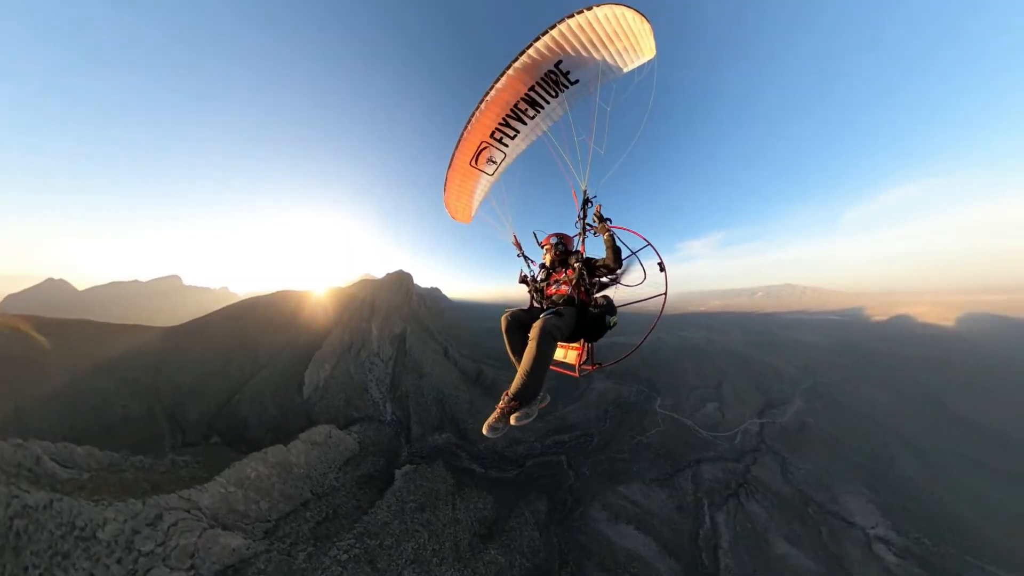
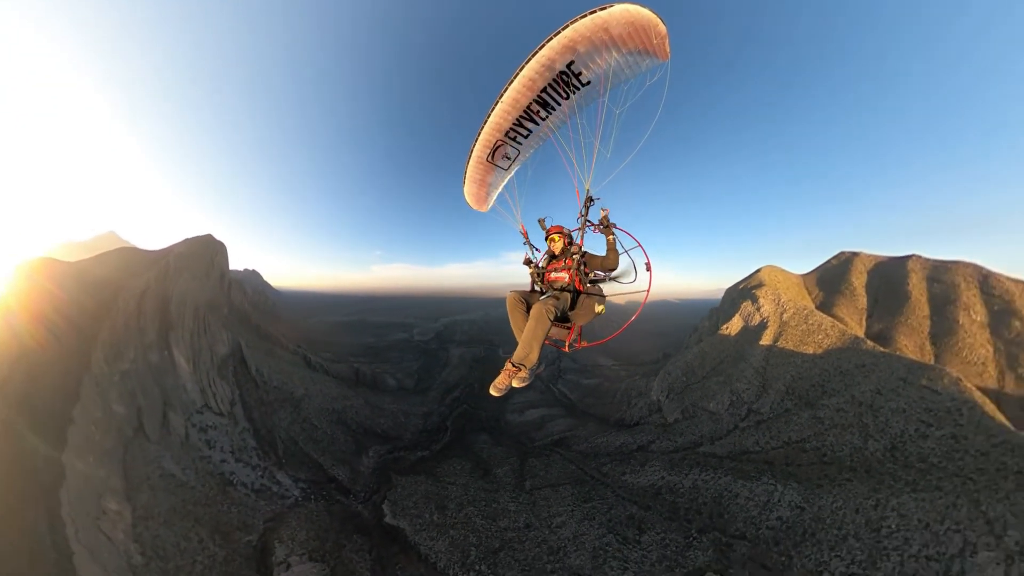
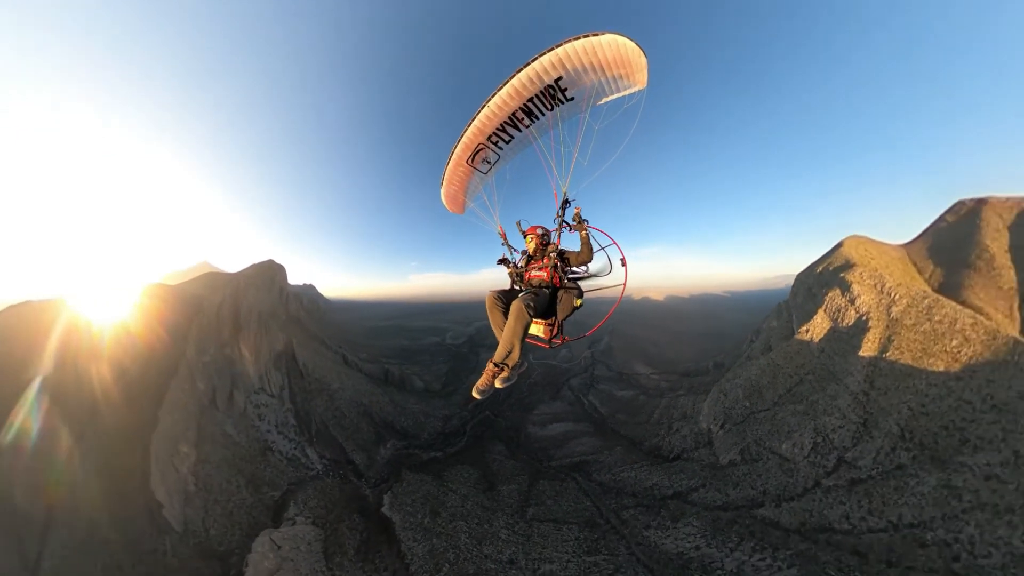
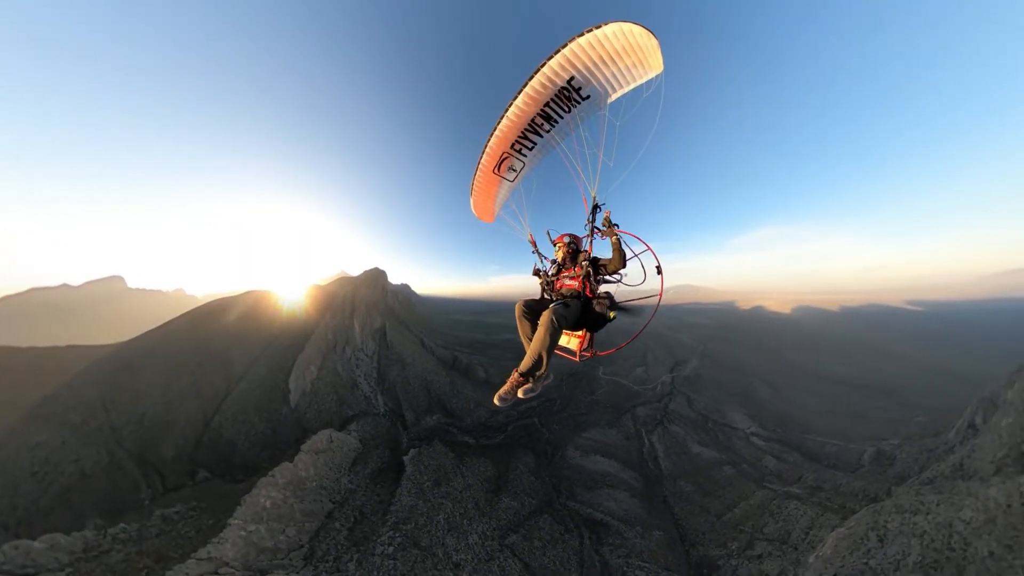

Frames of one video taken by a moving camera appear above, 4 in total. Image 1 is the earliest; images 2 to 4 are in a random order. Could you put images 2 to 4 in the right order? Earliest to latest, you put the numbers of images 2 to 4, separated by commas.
4, 3, 2
